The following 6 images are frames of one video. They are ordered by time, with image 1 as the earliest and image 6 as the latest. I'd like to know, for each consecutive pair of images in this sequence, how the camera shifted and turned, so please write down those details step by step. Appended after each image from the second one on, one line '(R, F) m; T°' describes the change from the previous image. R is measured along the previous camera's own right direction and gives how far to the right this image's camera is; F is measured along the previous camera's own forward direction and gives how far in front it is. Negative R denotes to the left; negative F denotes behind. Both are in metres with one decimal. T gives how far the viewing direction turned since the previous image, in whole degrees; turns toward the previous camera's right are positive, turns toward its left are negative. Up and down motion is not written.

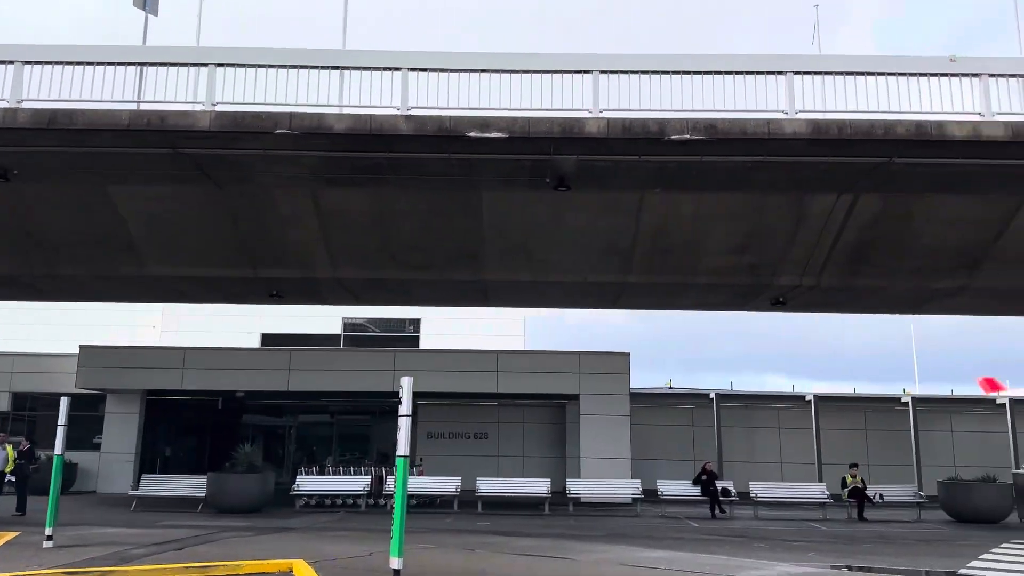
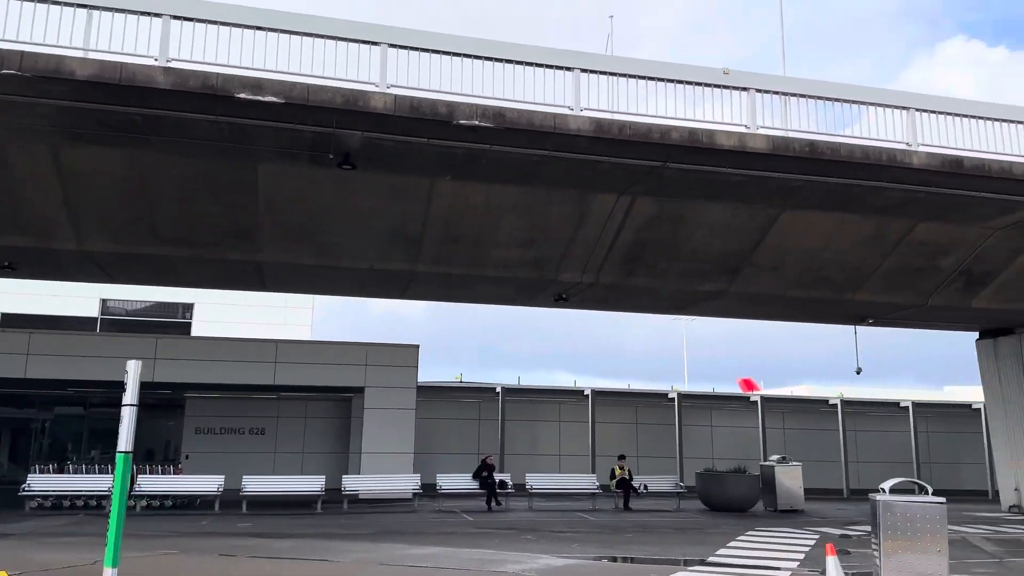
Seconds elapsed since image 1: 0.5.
(+0.4, +0.5) m; +14°
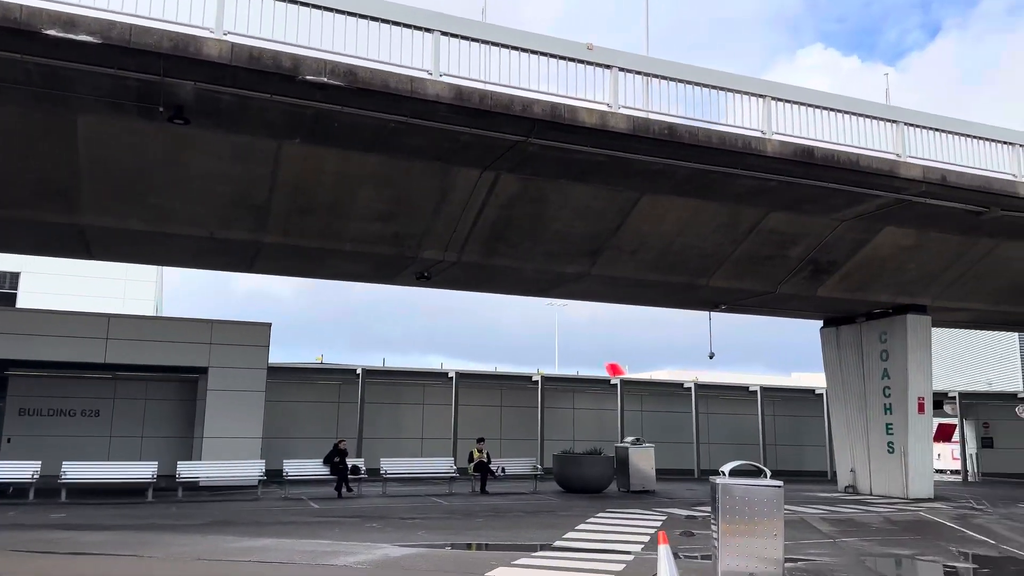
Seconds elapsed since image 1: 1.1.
(+0.4, +0.6) m; +9°
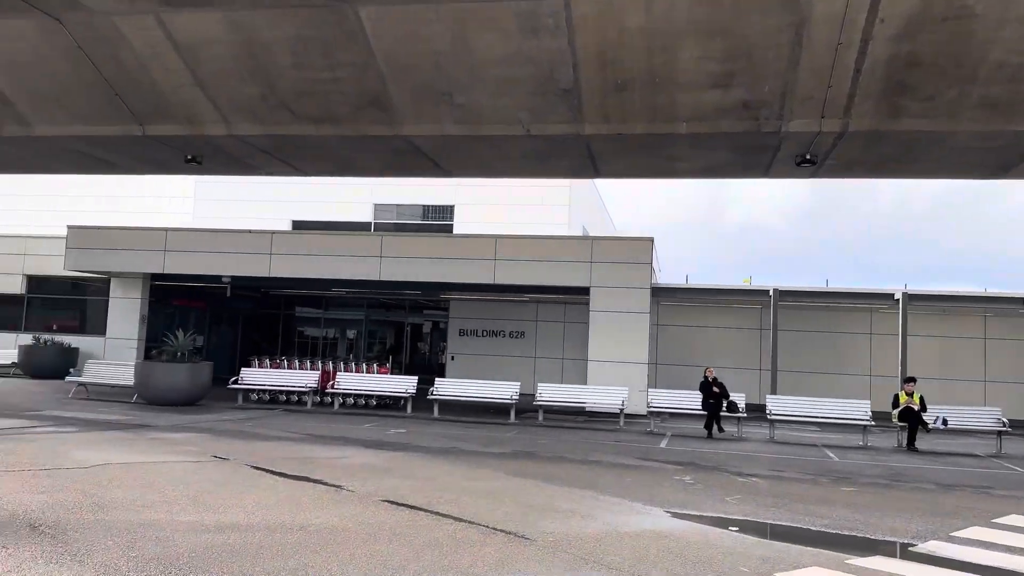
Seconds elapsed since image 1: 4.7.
(+1.6, +3.5) m; -35°
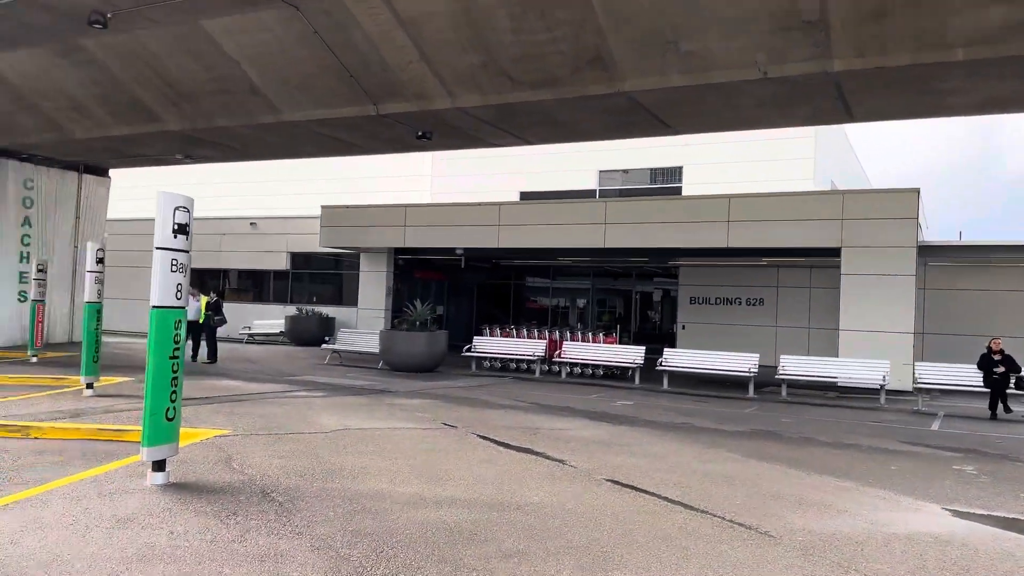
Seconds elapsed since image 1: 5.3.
(0.0, +0.5) m; -16°
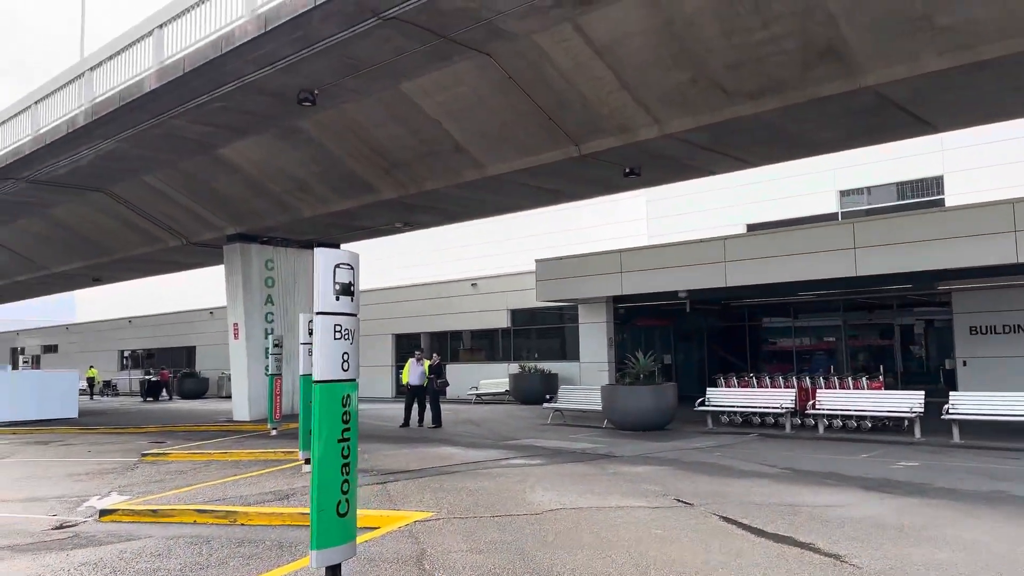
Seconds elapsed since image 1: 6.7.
(0.0, +1.0) m; -16°
